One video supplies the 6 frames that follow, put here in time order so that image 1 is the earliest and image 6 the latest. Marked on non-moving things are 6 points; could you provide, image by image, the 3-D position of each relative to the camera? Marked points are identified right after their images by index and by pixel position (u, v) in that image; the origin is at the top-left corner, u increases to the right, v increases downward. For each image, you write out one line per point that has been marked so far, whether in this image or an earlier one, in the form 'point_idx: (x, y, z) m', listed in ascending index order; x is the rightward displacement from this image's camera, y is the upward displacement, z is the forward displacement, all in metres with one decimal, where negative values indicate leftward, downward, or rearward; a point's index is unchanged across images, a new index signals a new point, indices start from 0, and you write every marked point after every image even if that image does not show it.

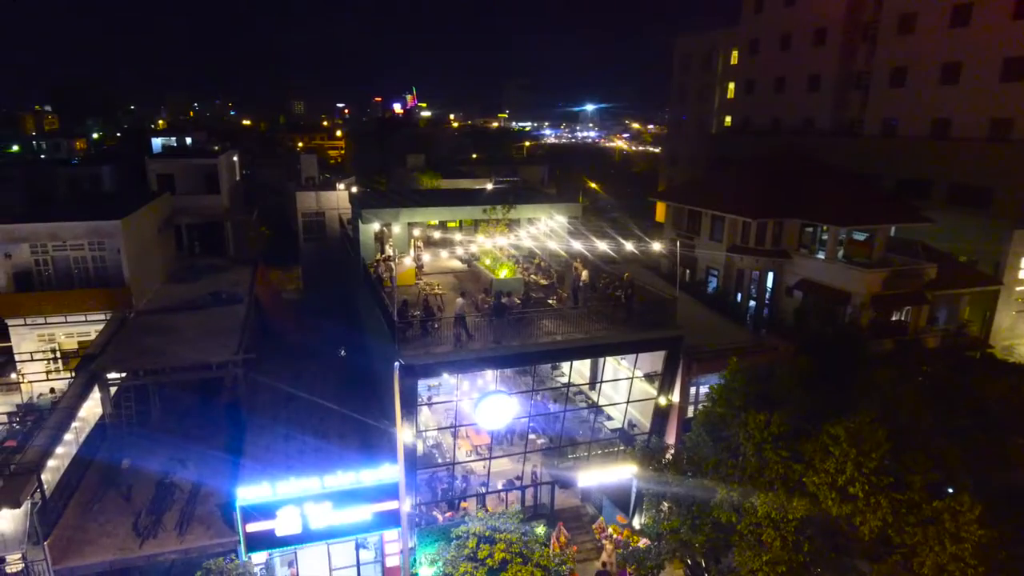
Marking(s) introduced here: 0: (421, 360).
0: (-2.3, -1.8, +15.8) m
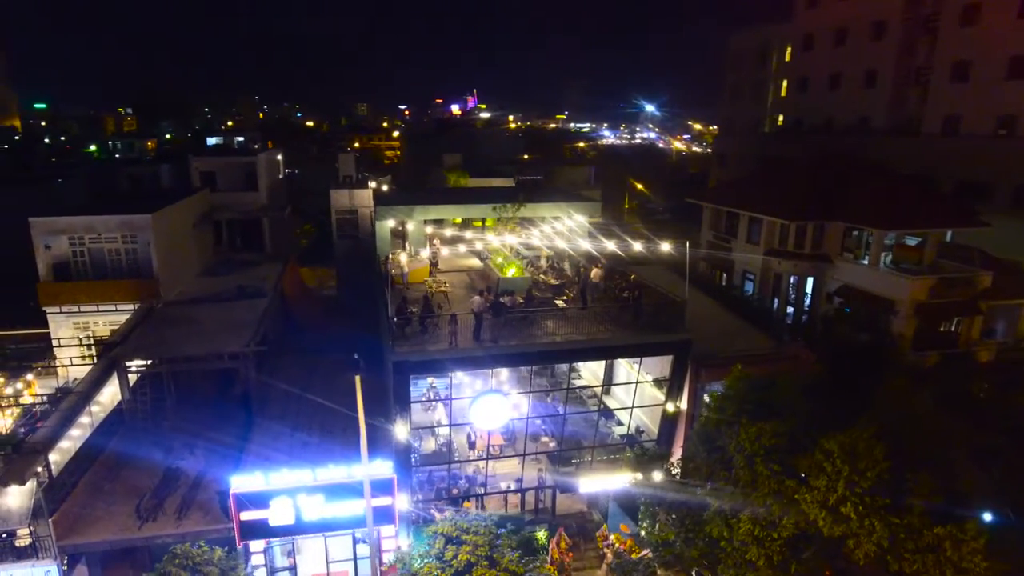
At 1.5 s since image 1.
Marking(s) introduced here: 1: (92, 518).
0: (-2.4, -1.7, +15.8) m
1: (-9.8, -5.4, +15.1) m
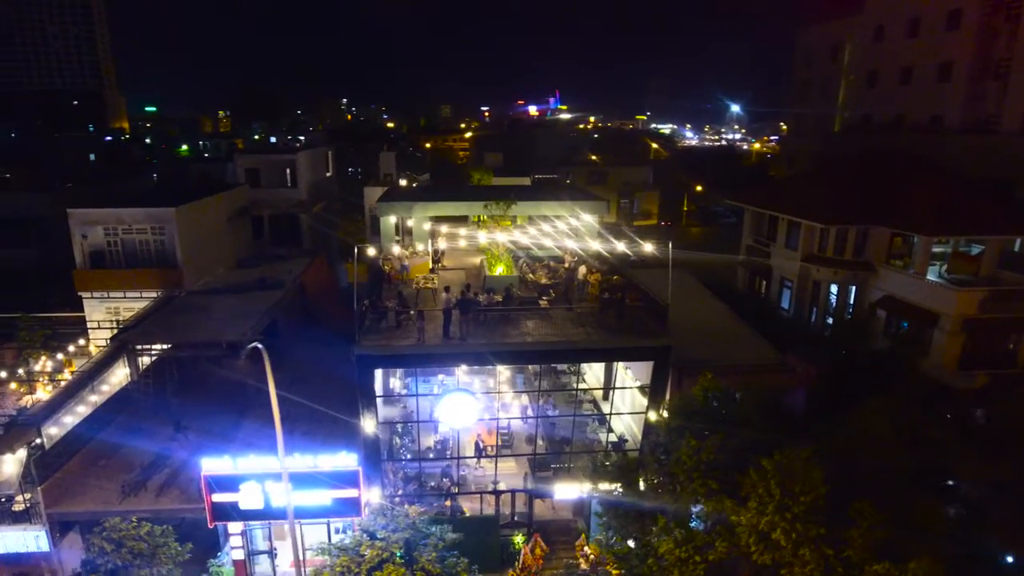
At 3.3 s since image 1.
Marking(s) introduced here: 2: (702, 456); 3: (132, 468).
0: (-3.3, -1.6, +15.9) m
1: (-10.7, -5.0, +16.1) m
2: (+3.5, -3.1, +11.7) m
3: (-10.1, -4.8, +17.2) m
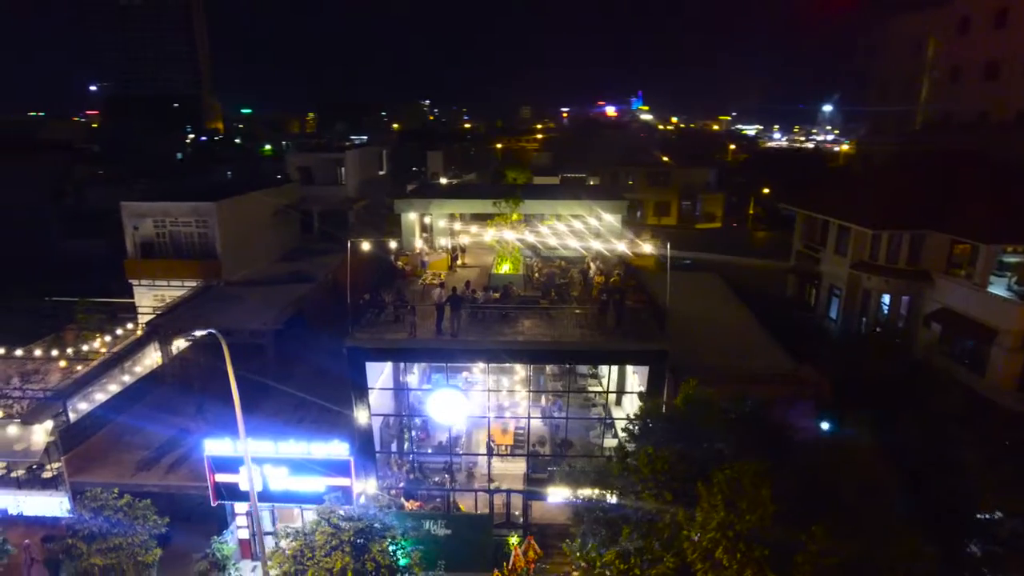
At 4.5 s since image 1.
0: (-3.5, -1.4, +16.1) m
1: (-11.0, -4.7, +17.3) m
2: (+2.6, -3.1, +11.2) m
3: (-10.2, -4.5, +18.3) m
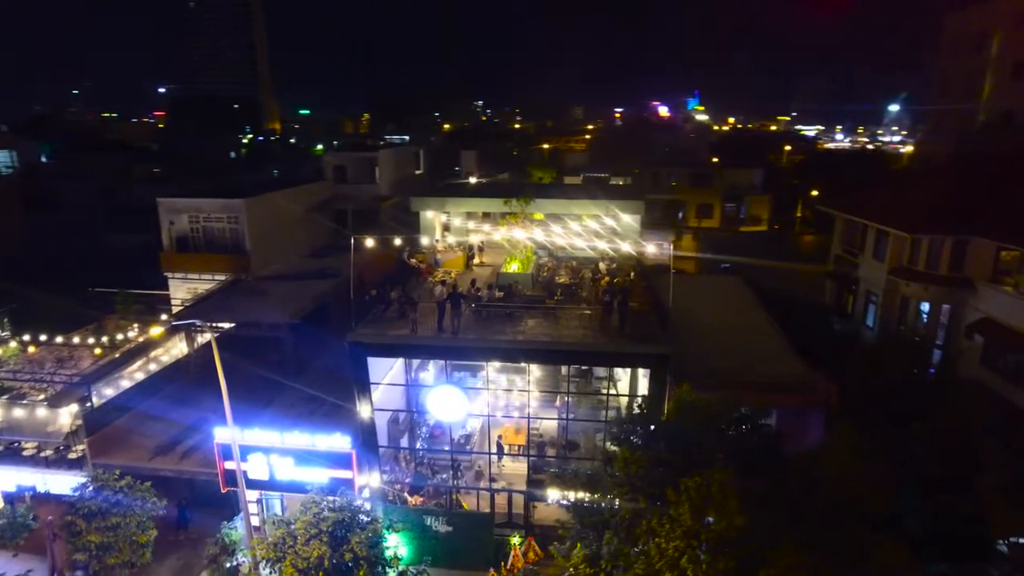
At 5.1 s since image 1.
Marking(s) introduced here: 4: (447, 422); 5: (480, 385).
0: (-3.5, -1.3, +16.4) m
1: (-10.9, -4.4, +18.1) m
2: (+2.2, -3.1, +10.9) m
3: (-10.1, -4.2, +19.0) m
4: (-1.8, -3.7, +17.9) m
5: (-0.9, -2.7, +17.9) m
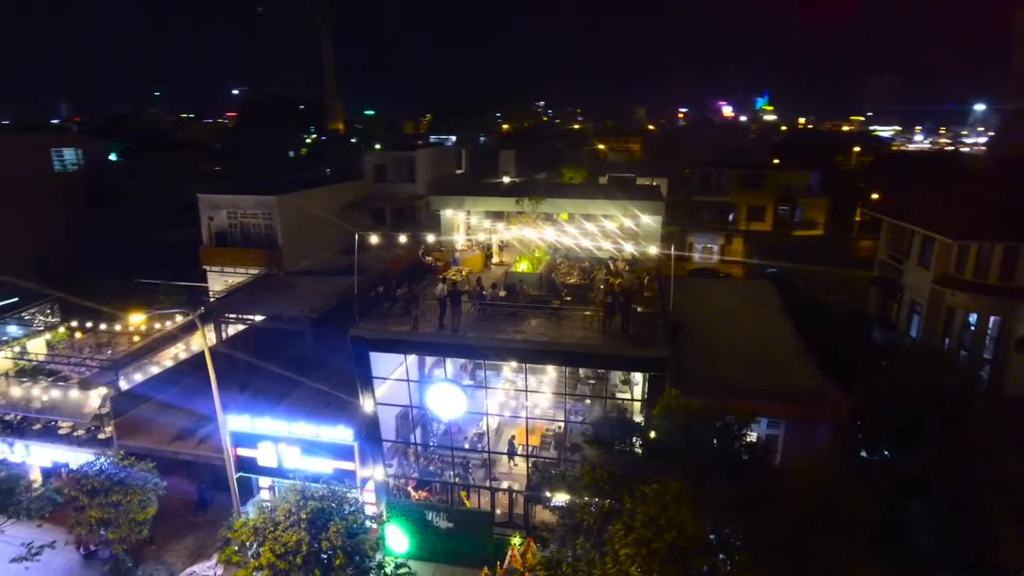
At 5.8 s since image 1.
0: (-3.5, -1.2, +16.6) m
1: (-10.8, -4.1, +19.1) m
2: (+1.6, -3.1, +10.7) m
3: (-9.9, -4.0, +19.9) m
4: (-1.7, -3.7, +18.0) m
5: (-0.8, -2.6, +18.0) m
